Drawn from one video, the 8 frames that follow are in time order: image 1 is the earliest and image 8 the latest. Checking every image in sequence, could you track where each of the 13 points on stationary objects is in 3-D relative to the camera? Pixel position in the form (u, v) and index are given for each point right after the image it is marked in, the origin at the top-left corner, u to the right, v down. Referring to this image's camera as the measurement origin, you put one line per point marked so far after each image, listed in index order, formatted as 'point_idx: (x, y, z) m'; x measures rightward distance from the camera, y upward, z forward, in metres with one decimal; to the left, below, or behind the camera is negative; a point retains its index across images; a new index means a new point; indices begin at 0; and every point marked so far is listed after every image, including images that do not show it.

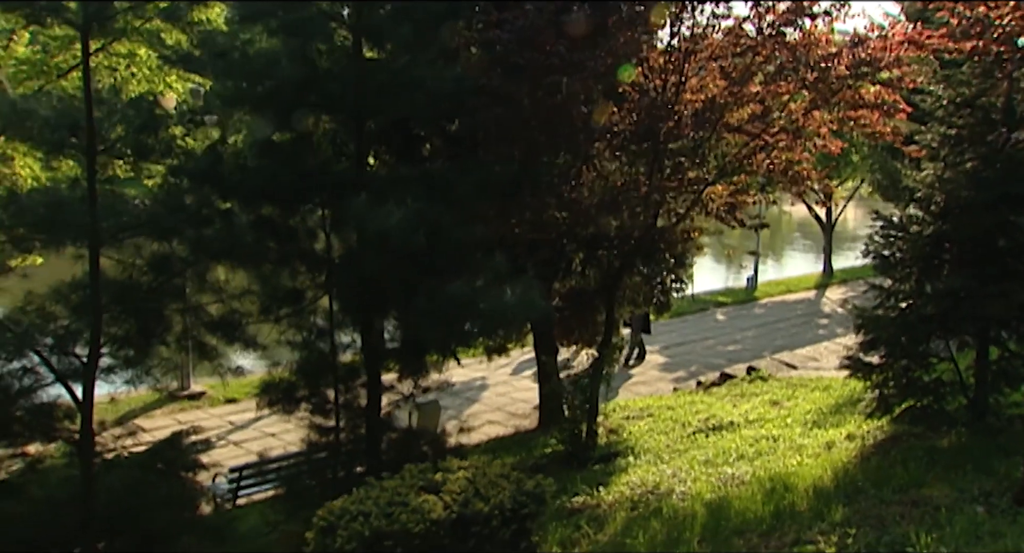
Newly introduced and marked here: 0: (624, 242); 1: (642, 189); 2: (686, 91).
0: (+1.1, +0.4, +8.4) m
1: (+1.3, +0.8, +8.1) m
2: (+1.6, +1.7, +8.0) m
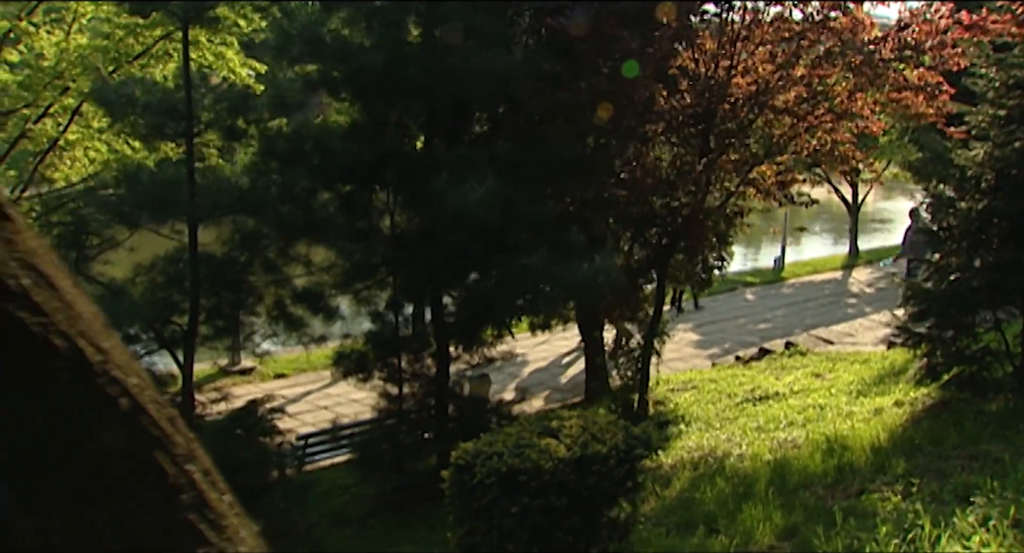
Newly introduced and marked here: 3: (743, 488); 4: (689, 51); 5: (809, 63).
0: (+1.6, +0.6, +8.7) m
1: (+1.8, +1.1, +8.4) m
2: (+2.2, +1.9, +8.3) m
3: (+1.4, -1.3, +5.3) m
4: (+1.6, +2.1, +8.1) m
5: (+2.8, +2.0, +8.3) m
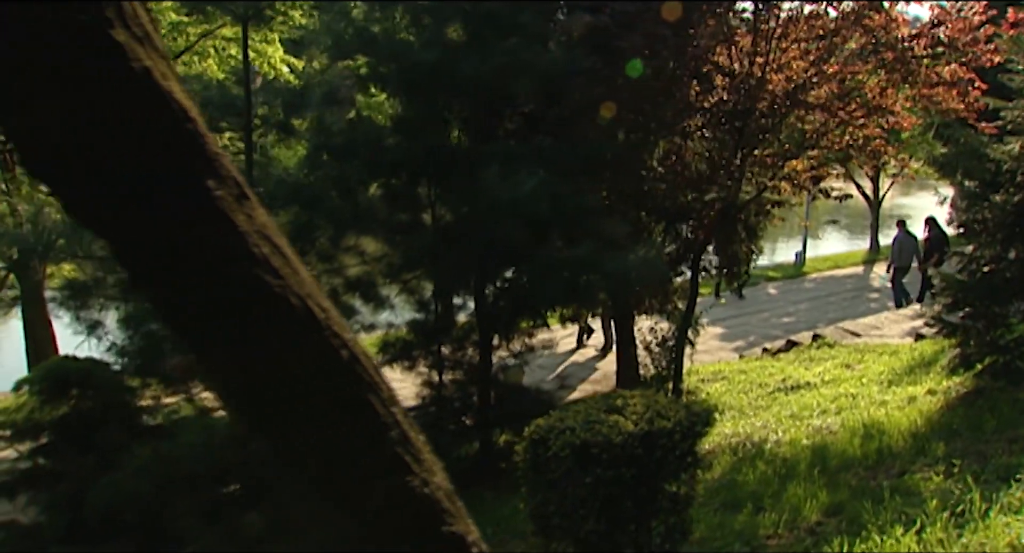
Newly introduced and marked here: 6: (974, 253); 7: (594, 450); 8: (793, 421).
0: (+2.0, +0.7, +8.9) m
1: (+2.2, +1.1, +8.6) m
2: (+2.6, +2.0, +8.5) m
3: (+1.7, -1.2, +5.5) m
4: (+2.0, +2.2, +8.3) m
5: (+3.2, +2.1, +8.5) m
6: (+4.0, +0.2, +7.4) m
7: (+0.3, -0.7, +3.7) m
8: (+2.4, -1.2, +7.4) m
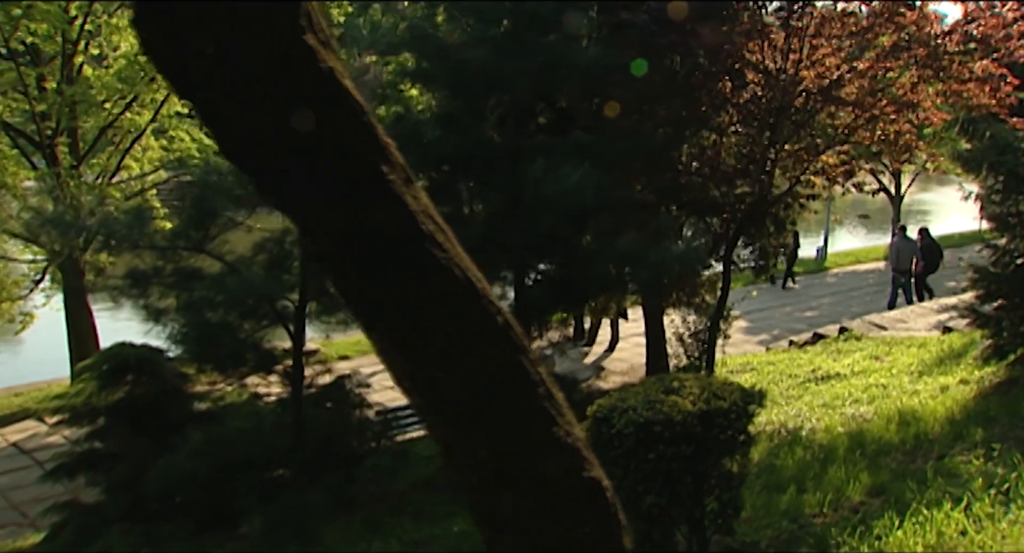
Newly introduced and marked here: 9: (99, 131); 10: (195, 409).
0: (+2.4, +0.7, +9.1) m
1: (+2.6, +1.2, +8.8) m
2: (+2.9, +2.1, +8.7) m
3: (+2.0, -1.1, +5.6) m
4: (+2.4, +2.3, +8.5) m
5: (+3.6, +2.2, +8.6) m
6: (+4.3, +0.3, +7.6) m
7: (+0.6, -0.7, +3.9) m
8: (+2.7, -1.2, +7.6) m
9: (-5.6, +2.0, +11.7) m
10: (-2.7, -1.1, +7.2) m
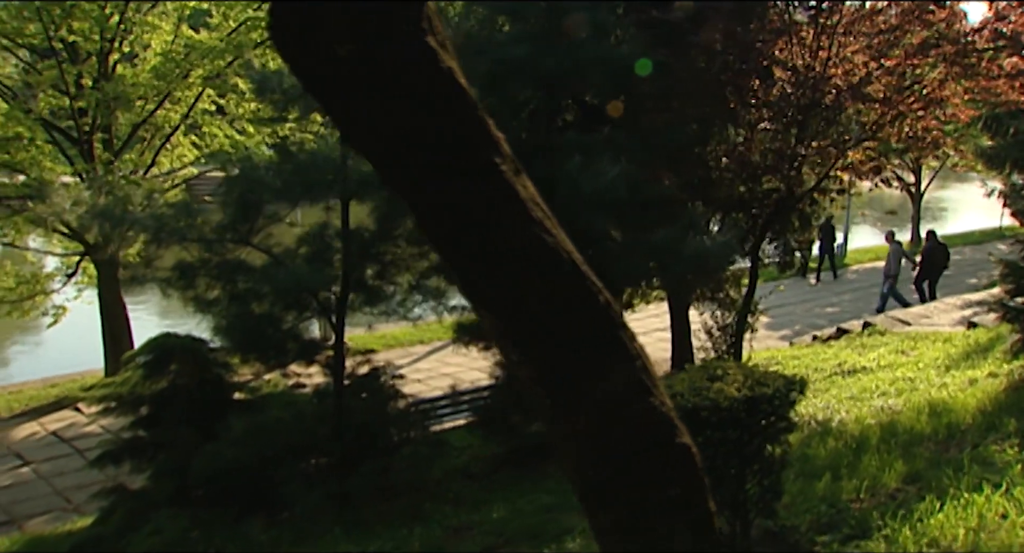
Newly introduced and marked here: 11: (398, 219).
0: (+2.7, +0.8, +9.2) m
1: (+2.9, +1.3, +8.9) m
2: (+3.2, +2.1, +8.8) m
3: (+2.3, -1.1, +5.8) m
4: (+2.7, +2.3, +8.6) m
5: (+3.9, +2.2, +8.7) m
6: (+4.6, +0.3, +7.7) m
7: (+0.9, -0.6, +4.0) m
8: (+3.0, -1.1, +7.7) m
9: (-5.2, +2.1, +11.9) m
10: (-2.4, -1.0, +7.4) m
11: (-0.9, +0.4, +6.7) m
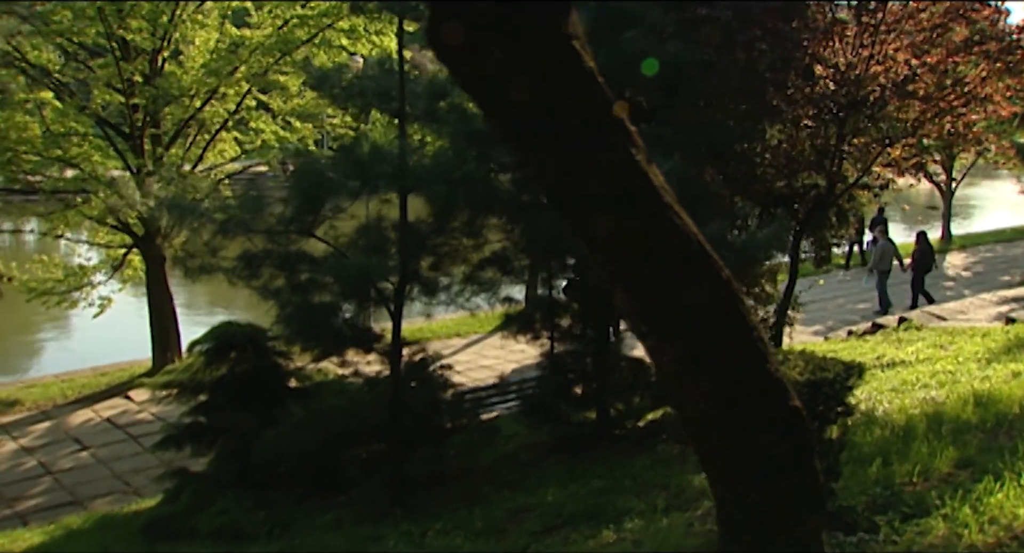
0: (+3.2, +0.9, +9.3) m
1: (+3.3, +1.3, +9.0) m
2: (+3.7, +2.2, +8.9) m
3: (+2.7, -1.0, +5.9) m
4: (+3.2, +2.4, +8.7) m
5: (+4.4, +2.3, +8.8) m
6: (+5.0, +0.4, +7.8) m
7: (+1.2, -0.6, +4.2) m
8: (+3.5, -1.1, +7.9) m
9: (-4.7, +2.2, +12.2) m
10: (-2.0, -1.0, +7.6) m
11: (-0.5, +0.5, +6.9) m
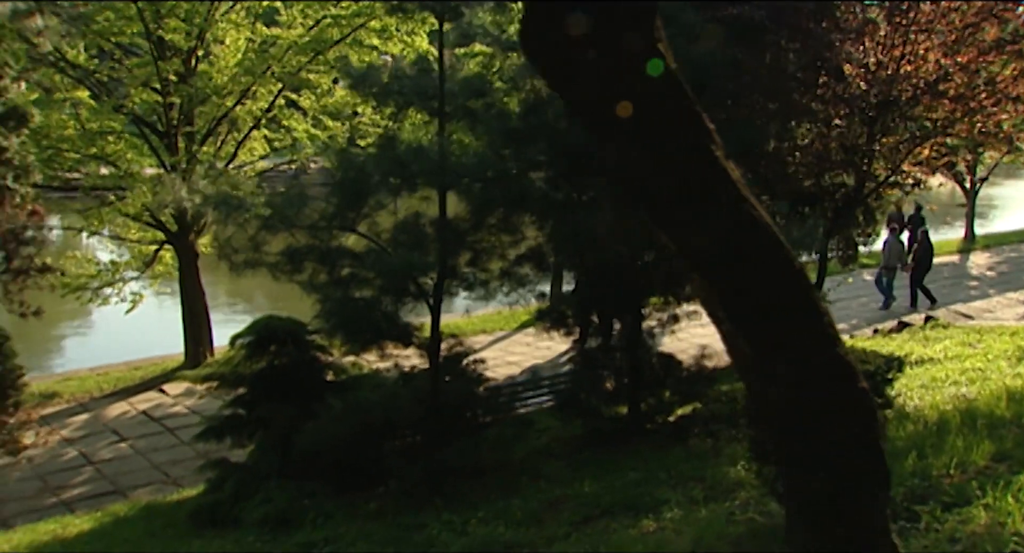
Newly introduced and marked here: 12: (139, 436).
0: (+3.5, +0.9, +9.4) m
1: (+3.7, +1.4, +9.1) m
2: (+4.0, +2.2, +8.9) m
3: (+3.0, -1.0, +6.0) m
4: (+3.5, +2.4, +8.8) m
5: (+4.7, +2.3, +8.9) m
6: (+5.3, +0.4, +7.8) m
7: (+1.5, -0.6, +4.3) m
8: (+3.8, -1.0, +7.9) m
9: (-4.3, +2.2, +12.4) m
10: (-1.6, -0.9, +7.8) m
11: (-0.2, +0.5, +7.0) m
12: (-4.3, -1.9, +10.1) m
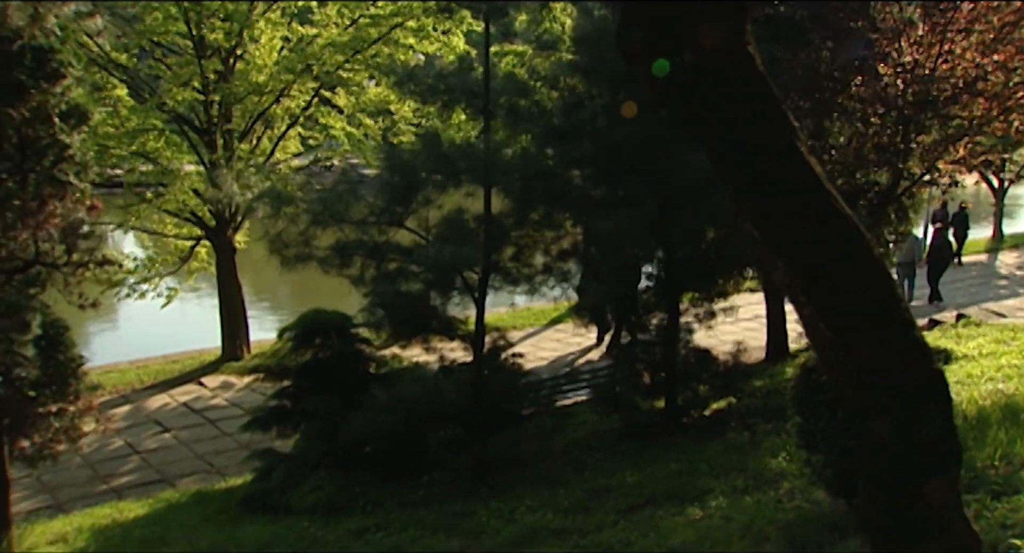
0: (+3.9, +0.9, +9.5) m
1: (+4.1, +1.4, +9.2) m
2: (+4.4, +2.2, +9.0) m
3: (+3.3, -1.0, +6.1) m
4: (+3.9, +2.4, +8.9) m
5: (+5.1, +2.3, +8.9) m
6: (+5.7, +0.4, +7.8) m
7: (+1.8, -0.5, +4.4) m
8: (+4.1, -1.0, +8.0) m
9: (-3.8, +2.3, +12.7) m
10: (-1.3, -0.9, +8.0) m
11: (+0.2, +0.6, +7.2) m
12: (-3.9, -1.8, +10.3) m
